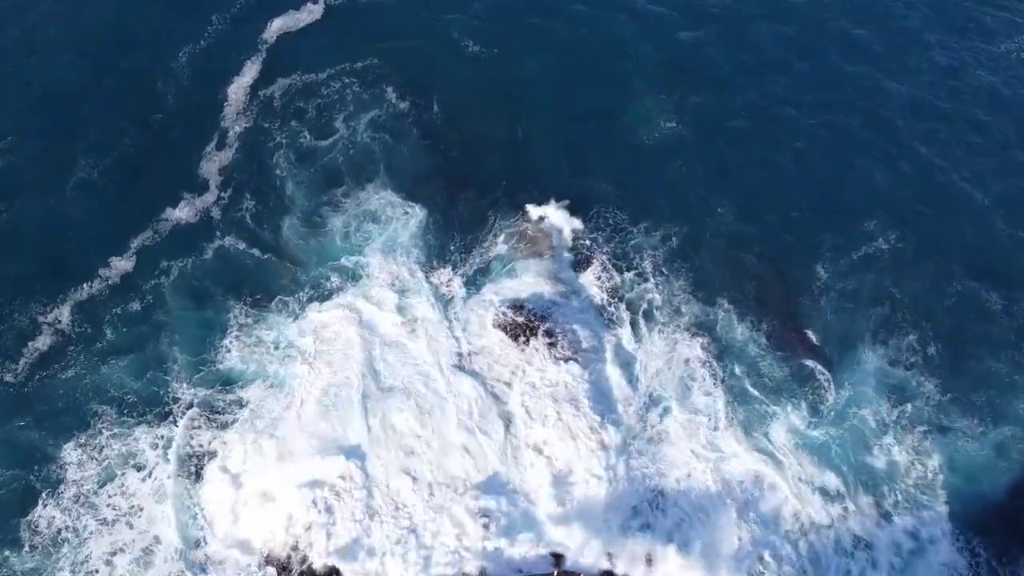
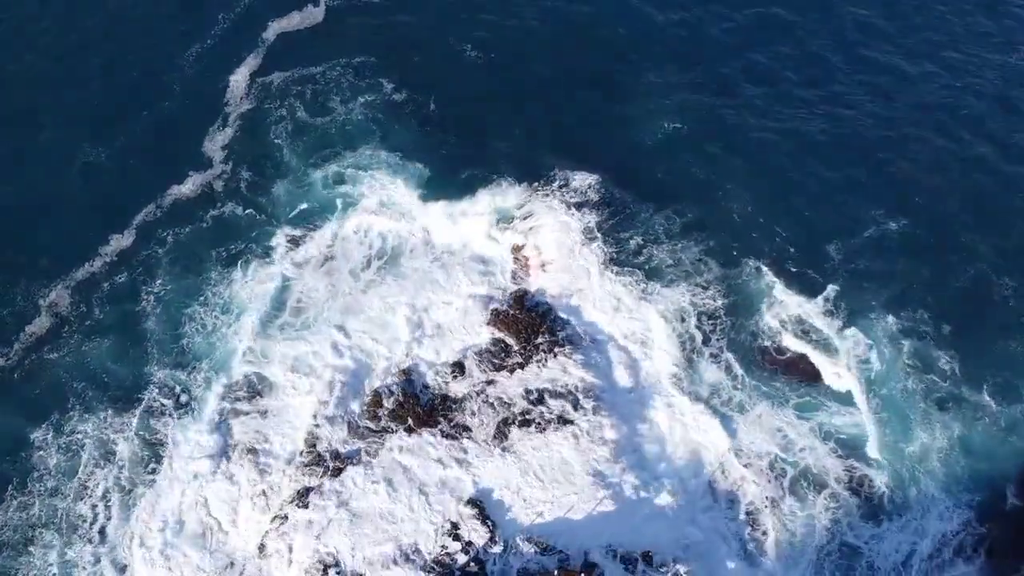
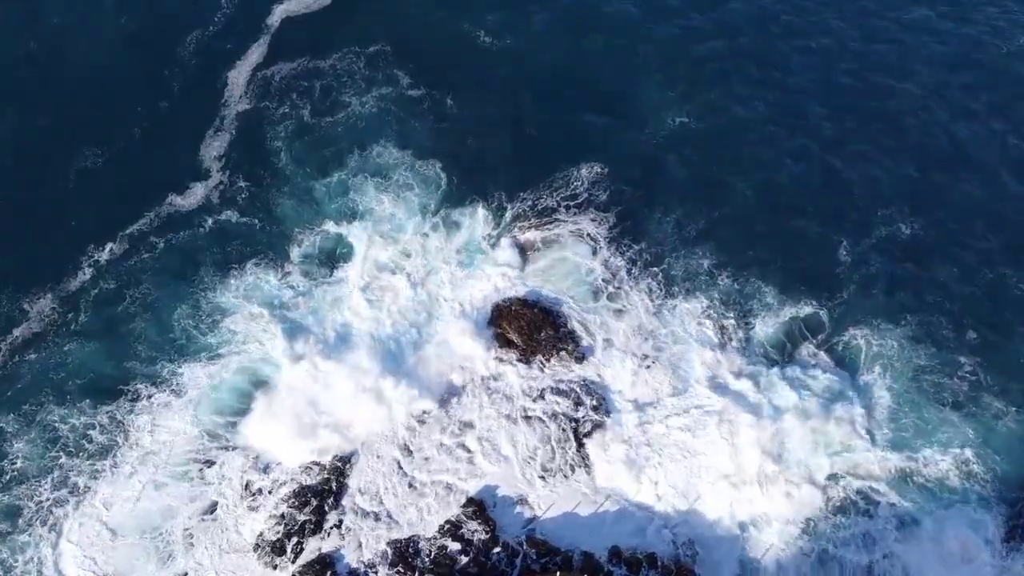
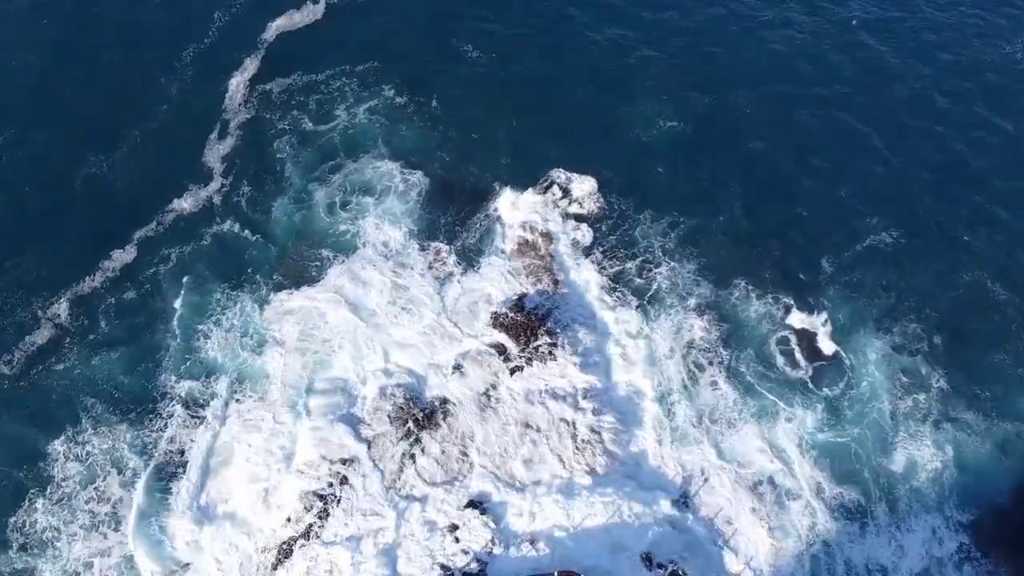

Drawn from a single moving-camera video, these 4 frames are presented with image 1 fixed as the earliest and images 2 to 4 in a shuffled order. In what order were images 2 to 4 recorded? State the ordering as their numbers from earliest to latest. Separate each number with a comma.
4, 2, 3
